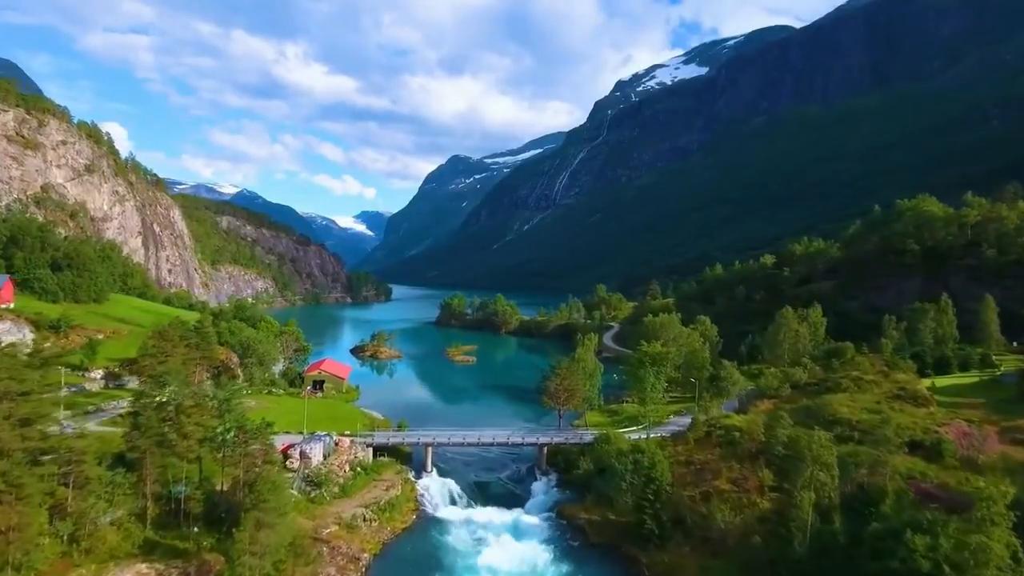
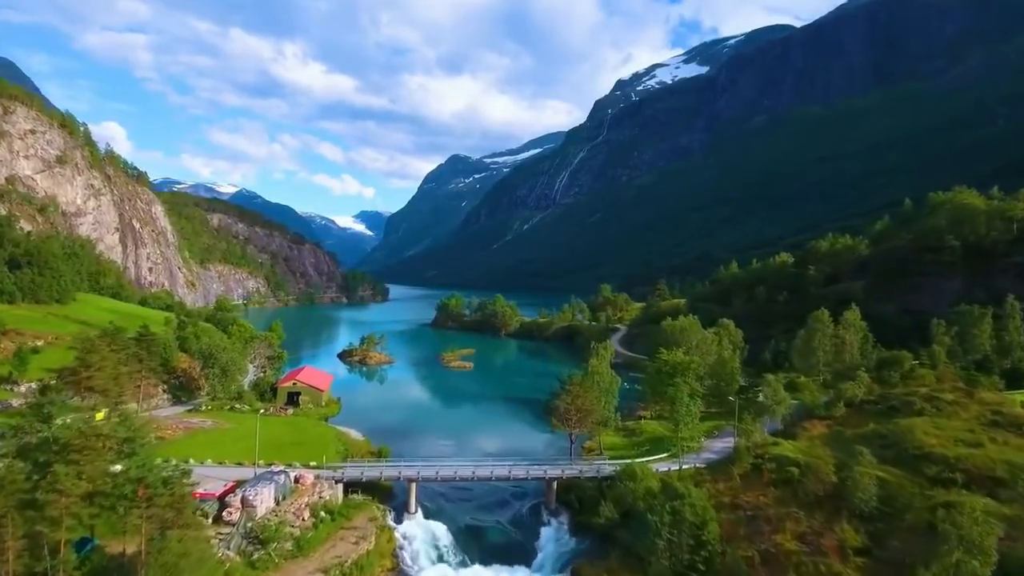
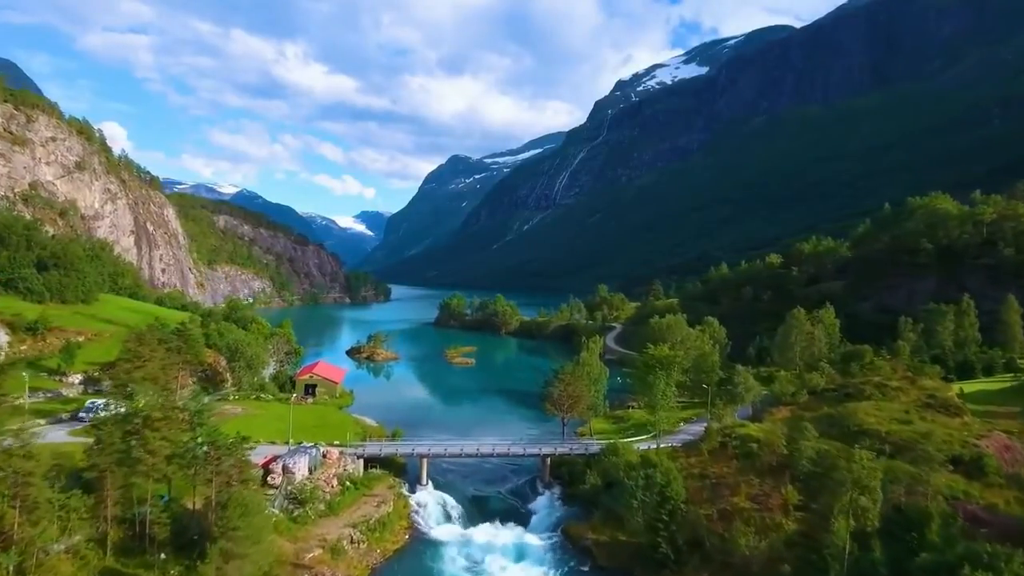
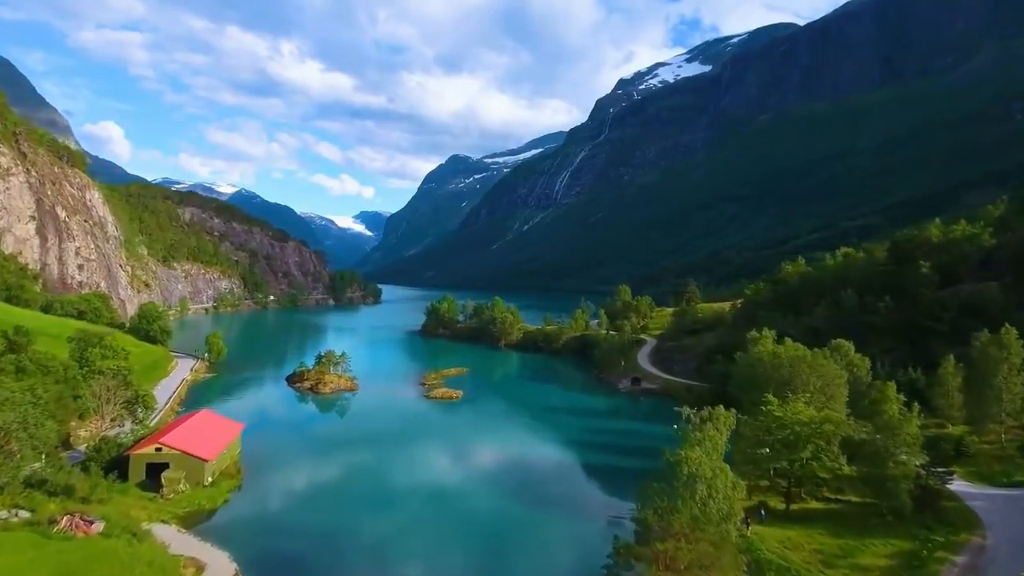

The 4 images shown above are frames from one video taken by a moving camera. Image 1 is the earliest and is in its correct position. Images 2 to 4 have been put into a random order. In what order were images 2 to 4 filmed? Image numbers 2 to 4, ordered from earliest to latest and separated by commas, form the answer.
3, 2, 4
